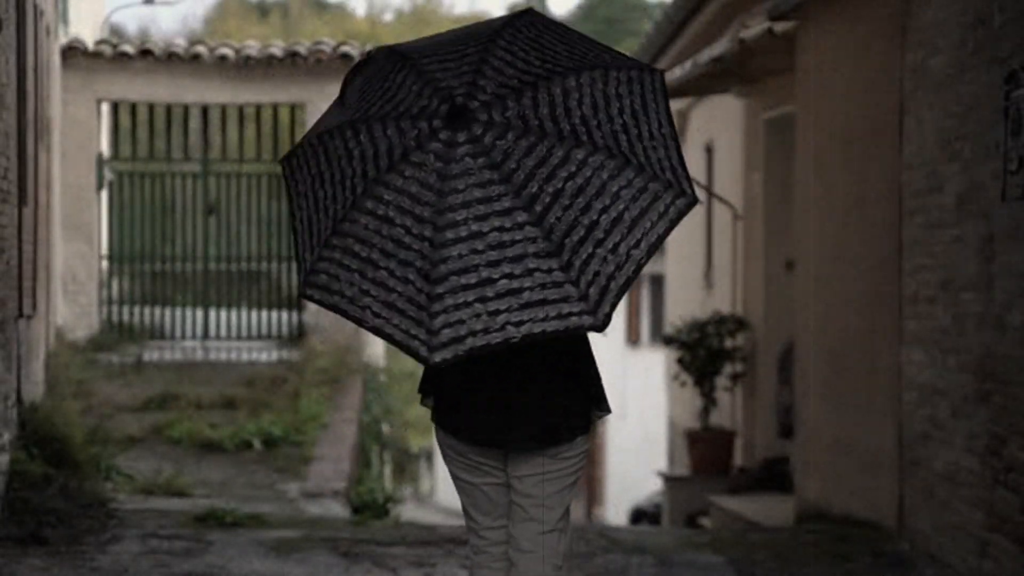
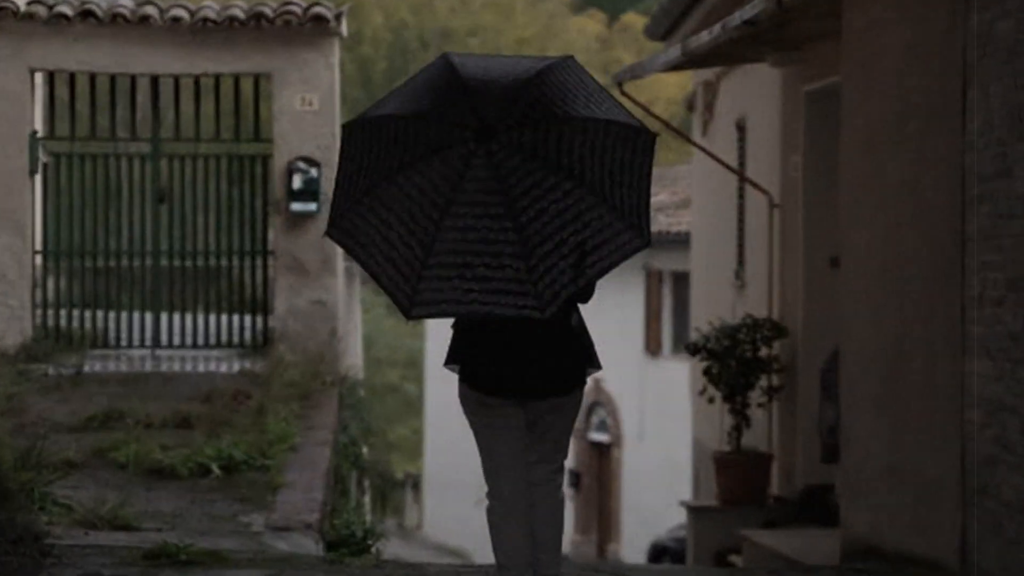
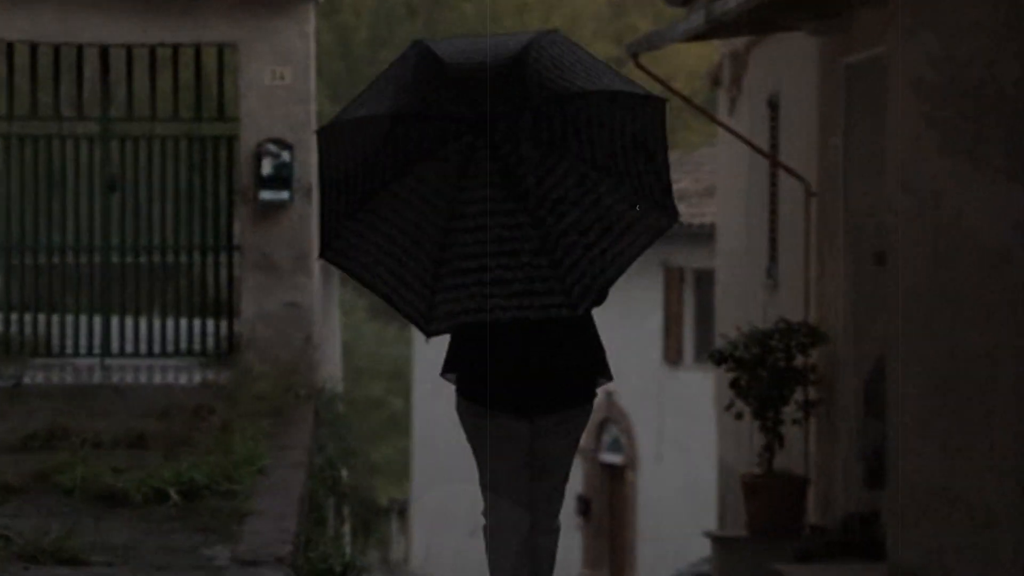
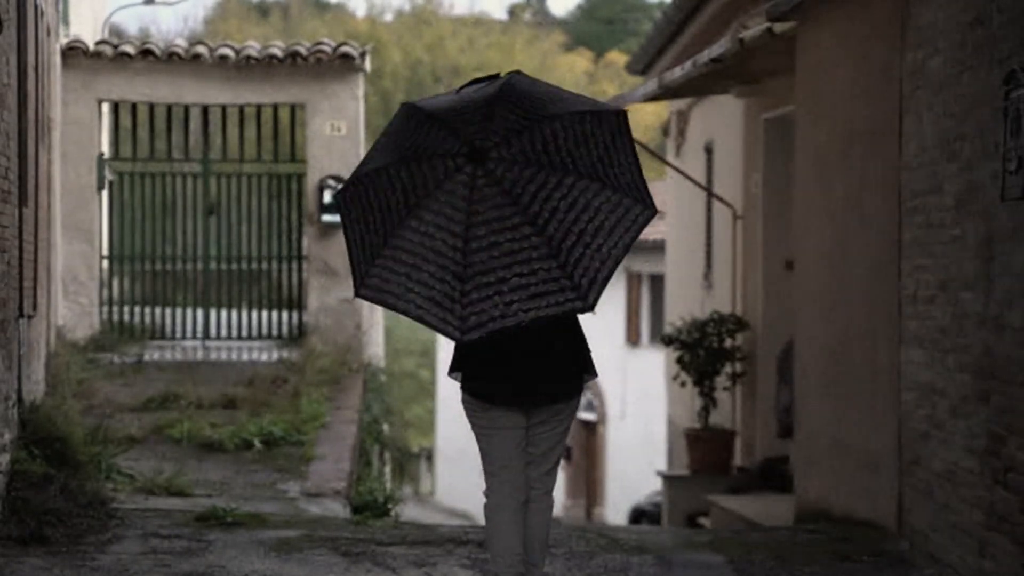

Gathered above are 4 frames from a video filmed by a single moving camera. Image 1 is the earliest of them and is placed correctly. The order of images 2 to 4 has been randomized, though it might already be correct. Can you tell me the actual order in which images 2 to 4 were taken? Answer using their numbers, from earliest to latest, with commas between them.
4, 2, 3
